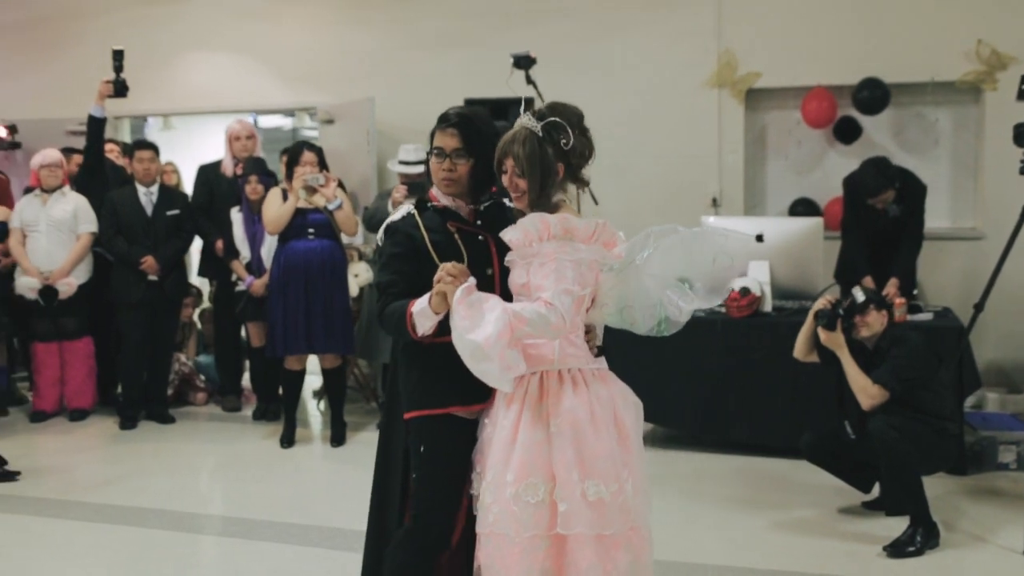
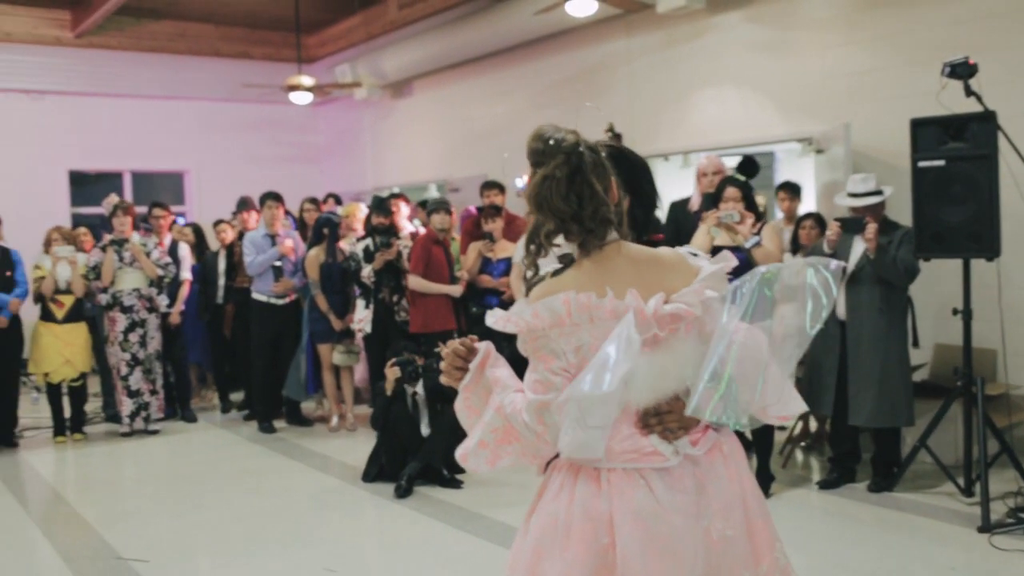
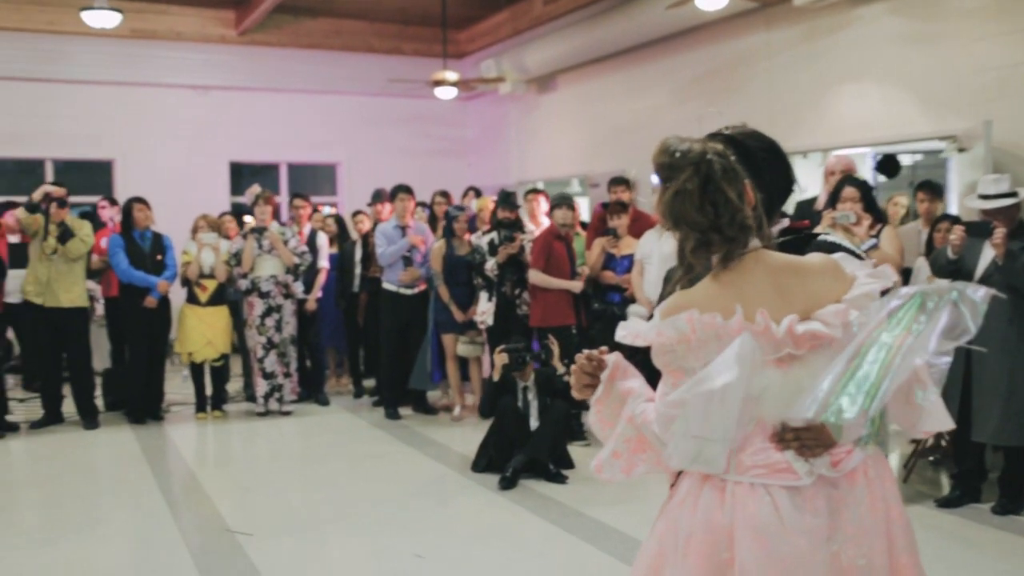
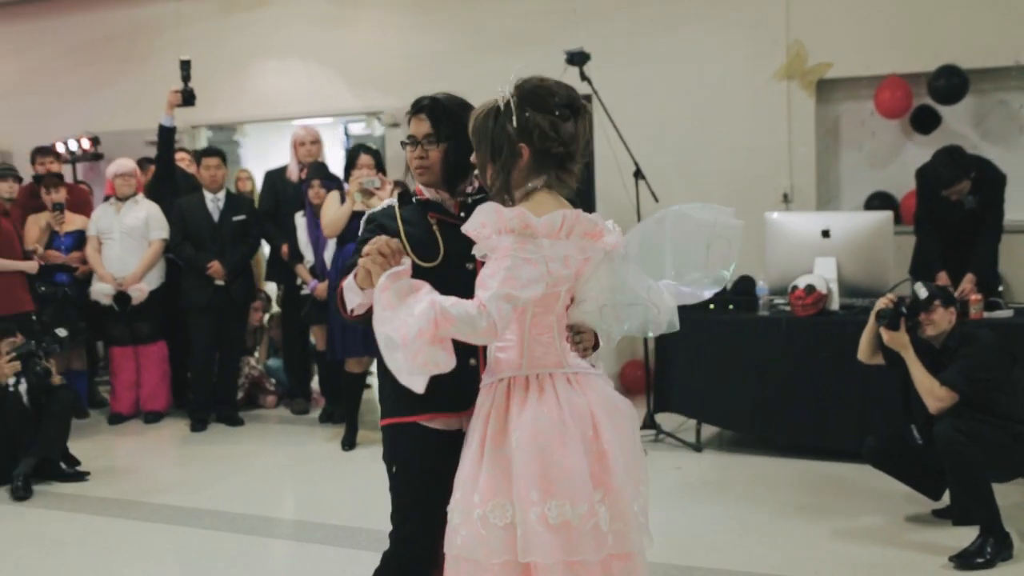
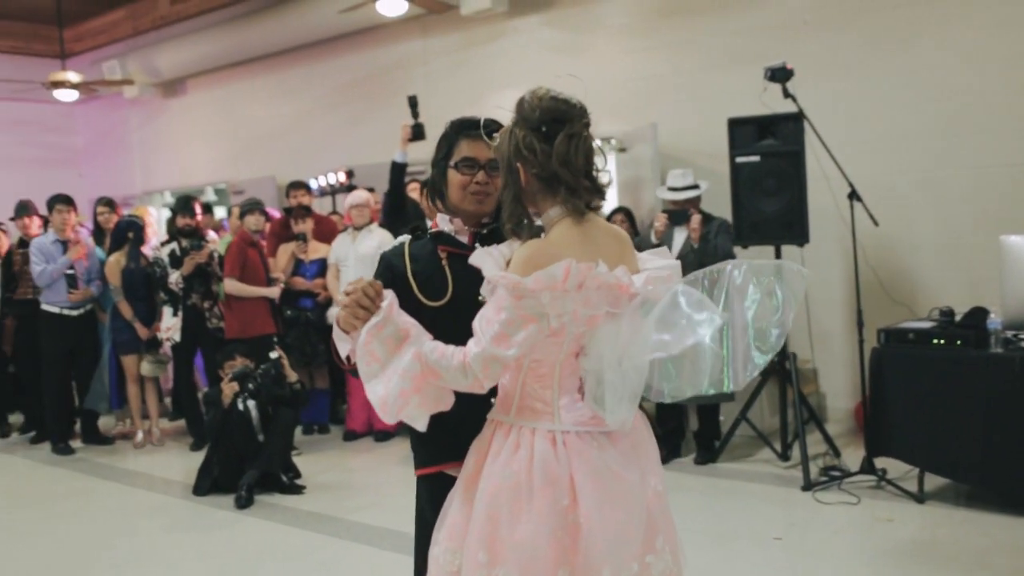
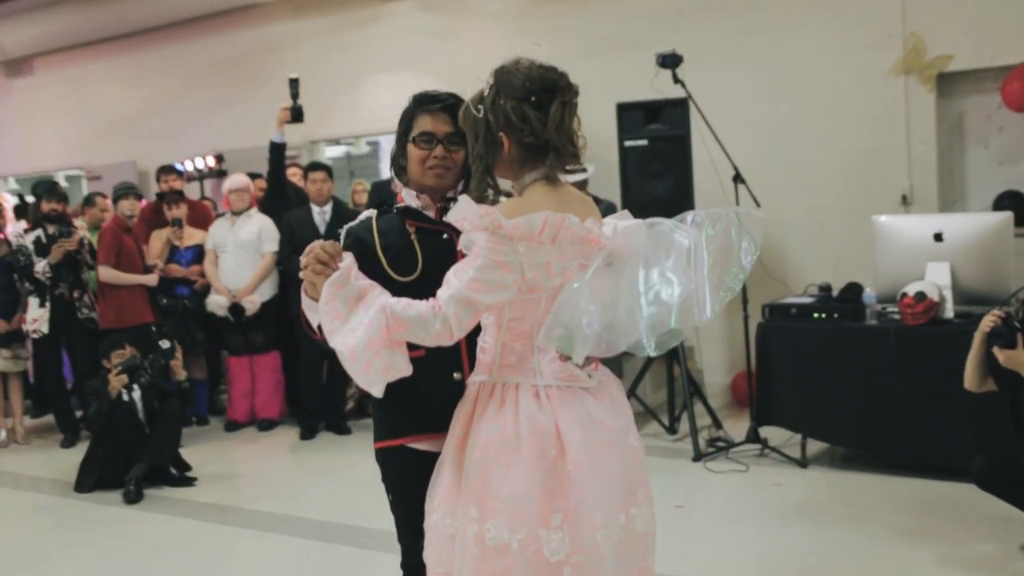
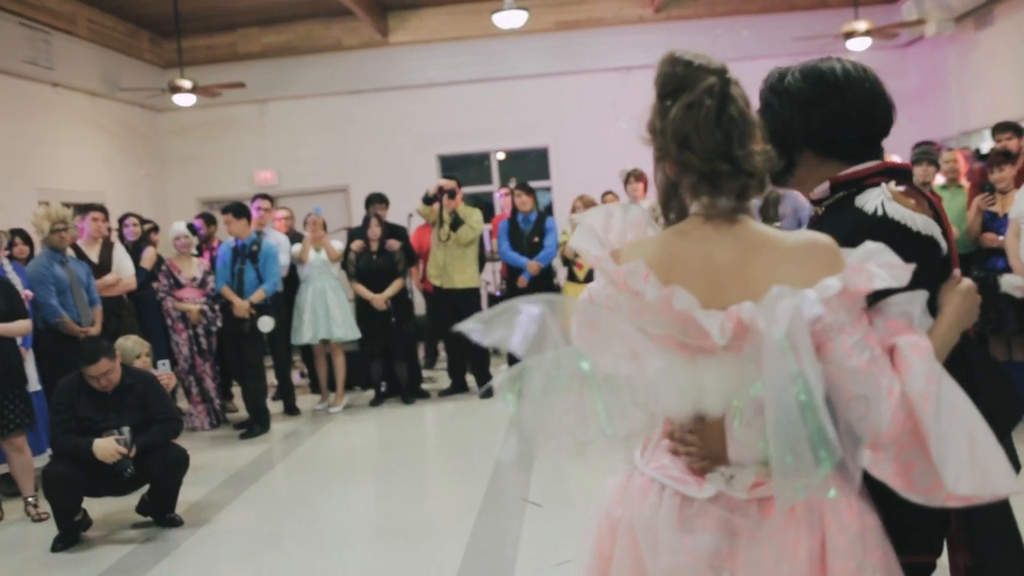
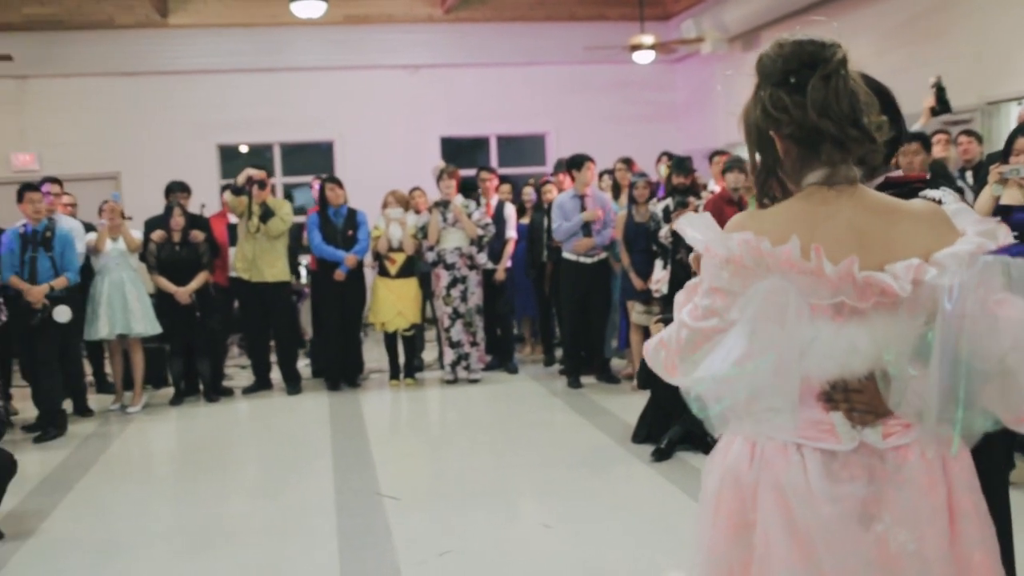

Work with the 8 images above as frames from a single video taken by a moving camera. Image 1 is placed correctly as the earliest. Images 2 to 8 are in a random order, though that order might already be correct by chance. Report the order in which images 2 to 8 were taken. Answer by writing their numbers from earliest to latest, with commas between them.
4, 6, 5, 2, 3, 8, 7
